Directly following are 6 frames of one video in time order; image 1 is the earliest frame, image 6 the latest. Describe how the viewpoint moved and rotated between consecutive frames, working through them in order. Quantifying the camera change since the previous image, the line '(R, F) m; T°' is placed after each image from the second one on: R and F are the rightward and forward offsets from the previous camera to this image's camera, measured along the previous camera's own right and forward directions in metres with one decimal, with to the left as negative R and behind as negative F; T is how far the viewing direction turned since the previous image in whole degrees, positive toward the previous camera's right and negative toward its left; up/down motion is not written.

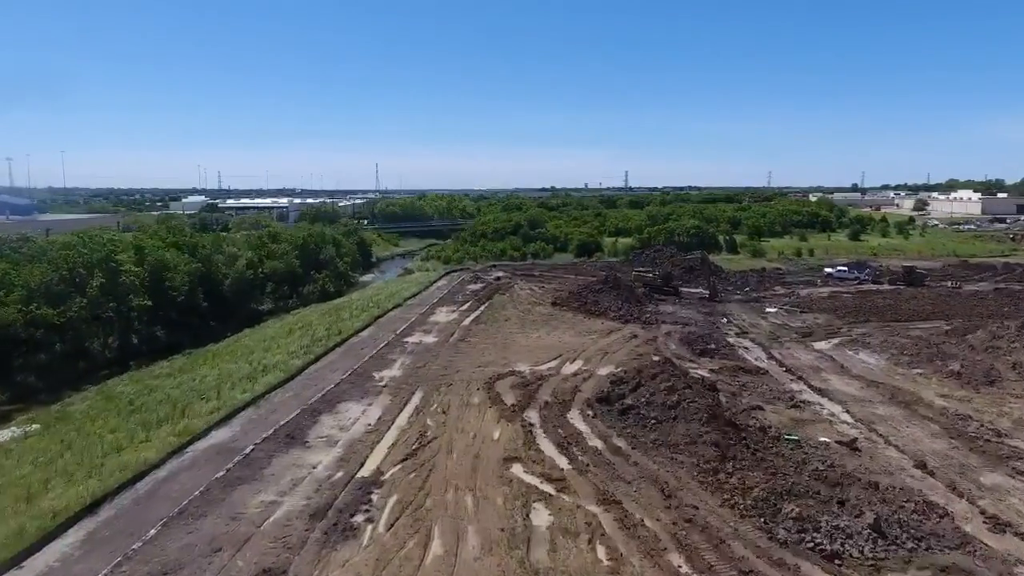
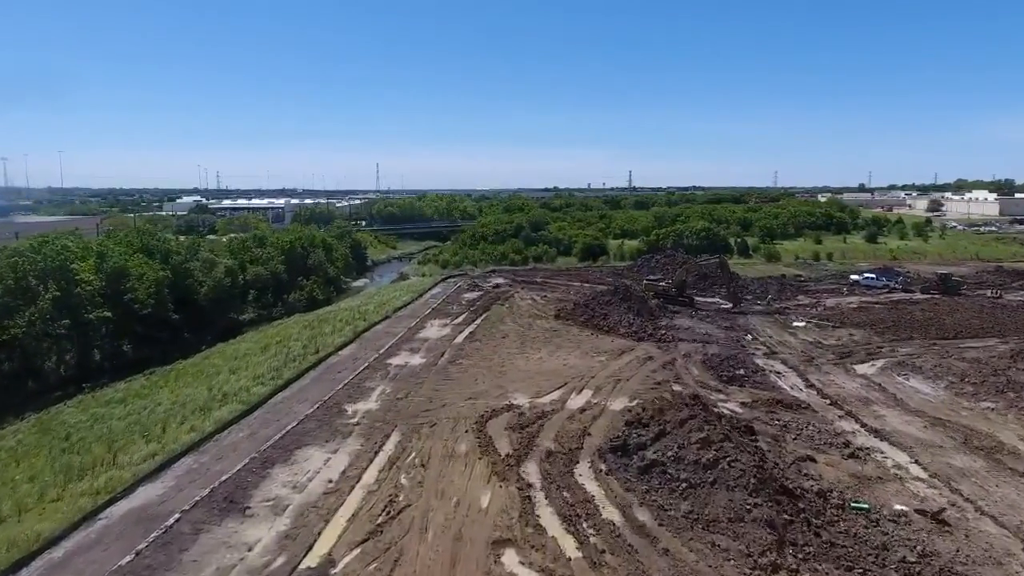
(+0.2, +3.1) m; 0°
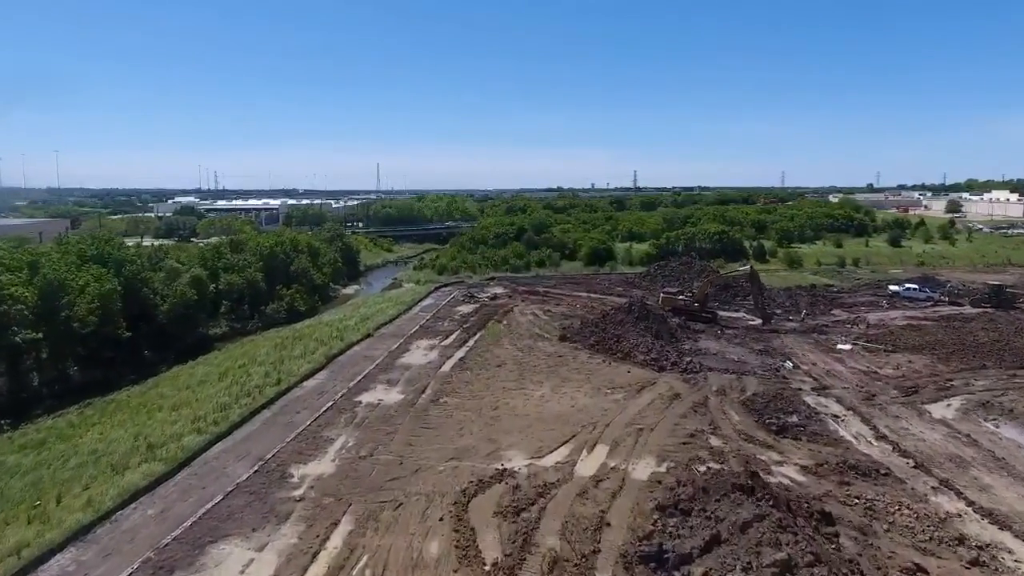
(+0.2, +3.9) m; 0°
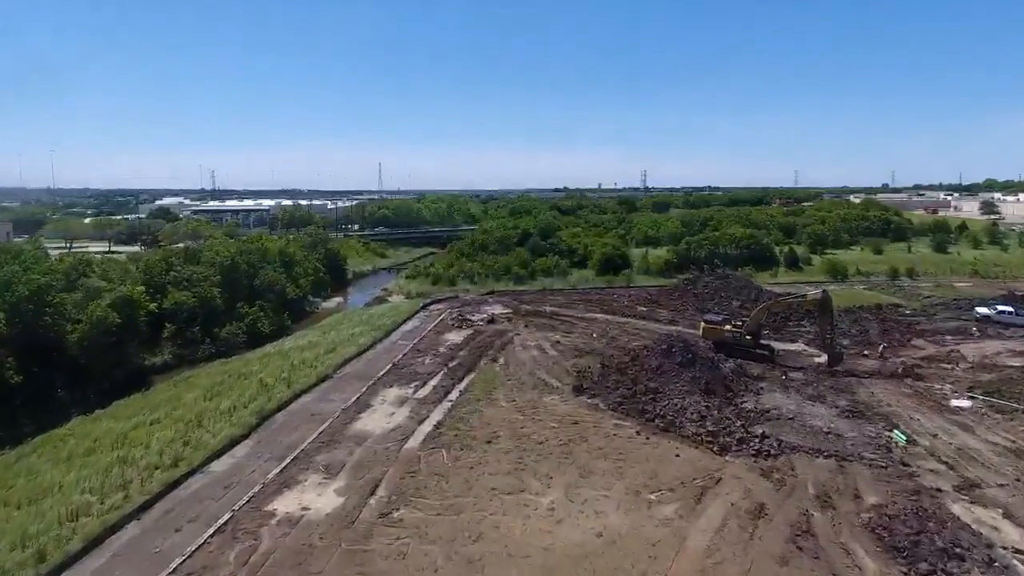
(+0.2, +6.2) m; -1°
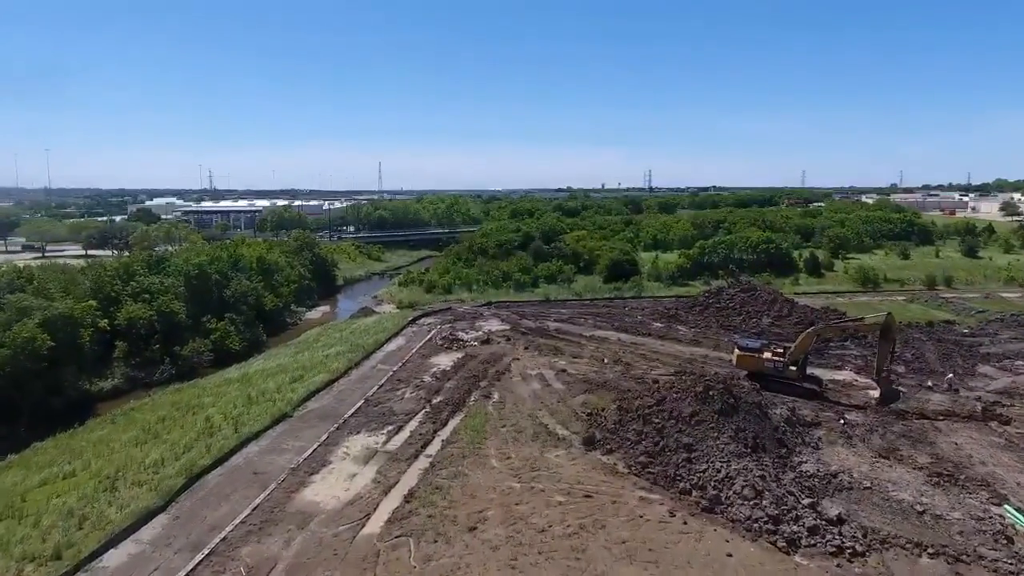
(+0.2, +3.7) m; 0°
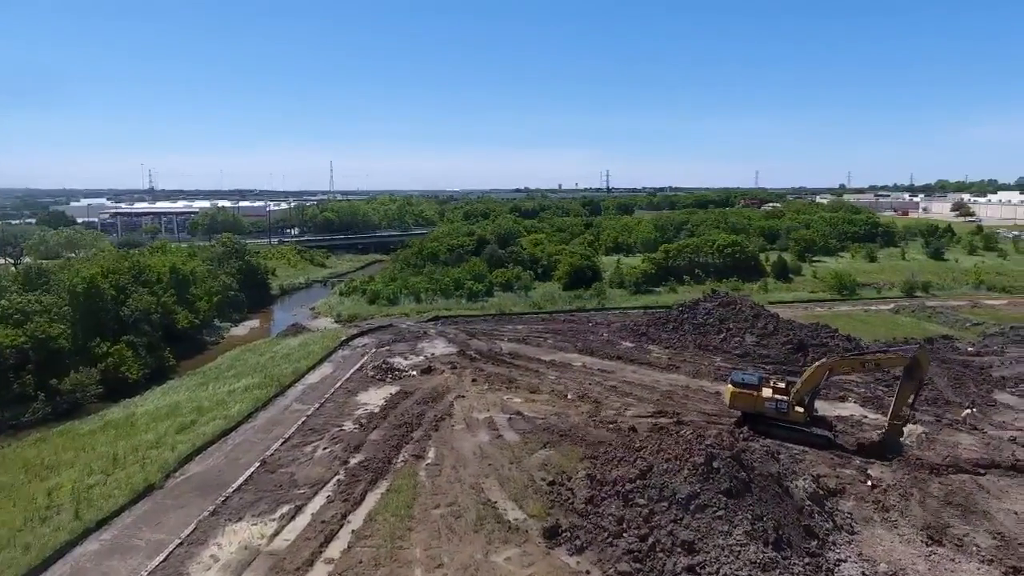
(+0.4, +3.9) m; +4°
